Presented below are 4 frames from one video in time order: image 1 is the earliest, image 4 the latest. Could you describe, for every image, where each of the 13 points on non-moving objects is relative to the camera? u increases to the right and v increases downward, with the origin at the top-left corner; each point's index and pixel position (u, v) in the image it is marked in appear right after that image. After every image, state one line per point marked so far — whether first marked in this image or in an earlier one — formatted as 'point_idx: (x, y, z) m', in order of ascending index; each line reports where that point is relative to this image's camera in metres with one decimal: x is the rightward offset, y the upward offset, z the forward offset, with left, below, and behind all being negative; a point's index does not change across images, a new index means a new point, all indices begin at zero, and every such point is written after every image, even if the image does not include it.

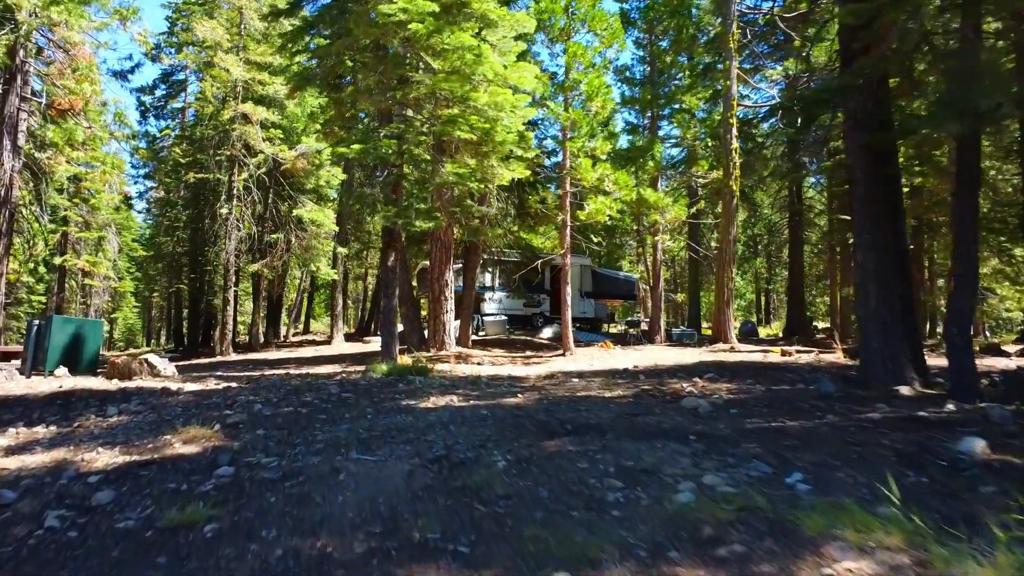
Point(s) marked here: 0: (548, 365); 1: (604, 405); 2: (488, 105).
0: (+0.6, -1.4, +10.7) m
1: (+0.9, -1.1, +5.9) m
2: (-0.4, +2.7, +9.0) m
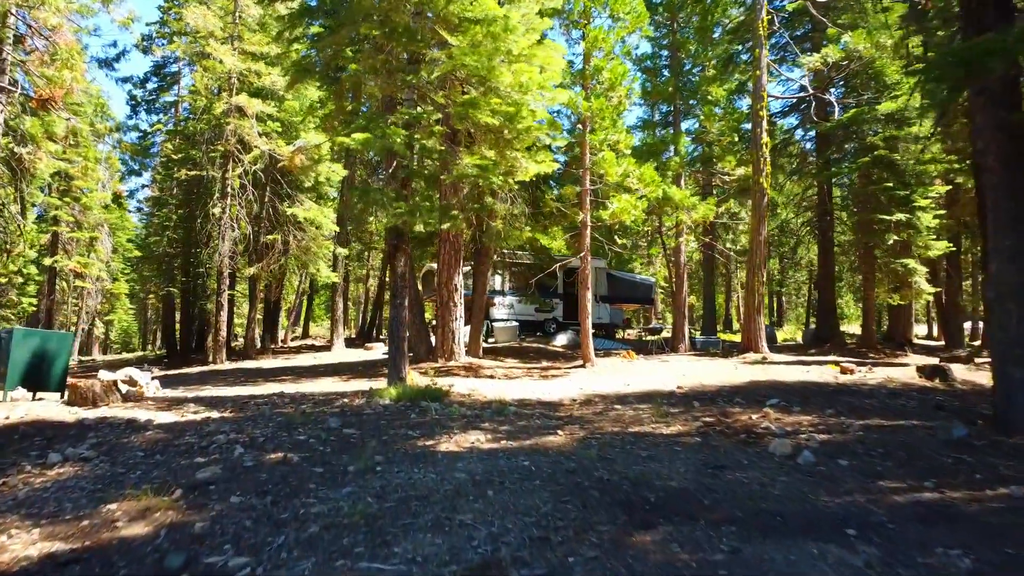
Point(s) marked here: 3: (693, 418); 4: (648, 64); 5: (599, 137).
0: (+1.0, -1.5, +9.5) m
1: (+1.2, -1.3, +4.8) m
2: (0.0, +2.6, +7.9) m
3: (+1.7, -1.3, +5.9) m
4: (+3.8, +6.2, +17.0) m
5: (+1.8, +3.1, +12.6) m
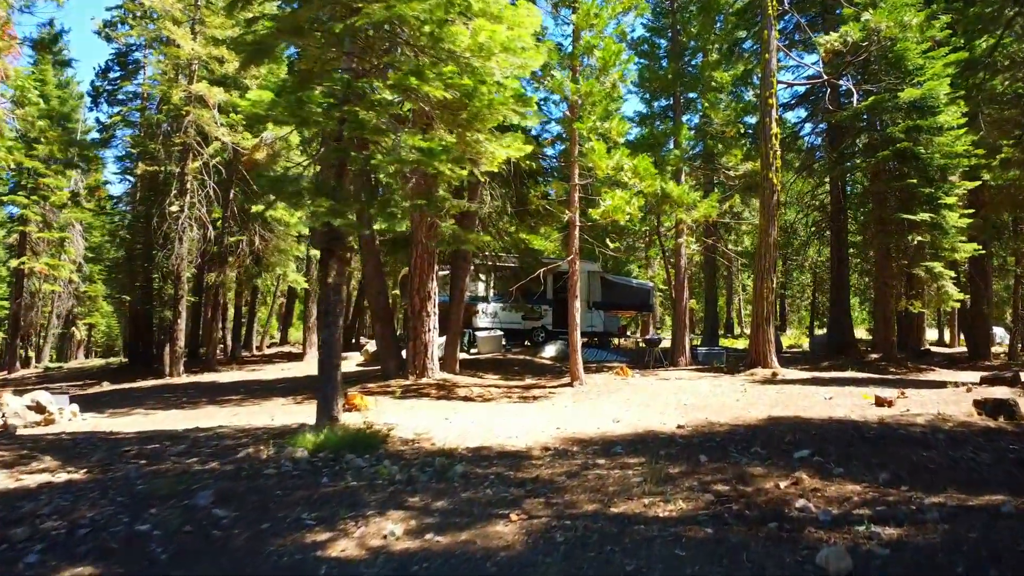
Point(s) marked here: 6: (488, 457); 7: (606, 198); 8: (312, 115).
0: (+0.6, -1.6, +8.0) m
1: (+0.8, -1.4, +3.2) m
2: (-0.4, +2.5, +6.3) m
3: (+1.3, -1.4, +4.4) m
4: (+3.4, +6.1, +15.5) m
5: (+1.4, +2.9, +11.0) m
6: (-0.2, -1.4, +5.2) m
7: (+1.7, +1.6, +11.1) m
8: (-1.9, +1.6, +5.9) m
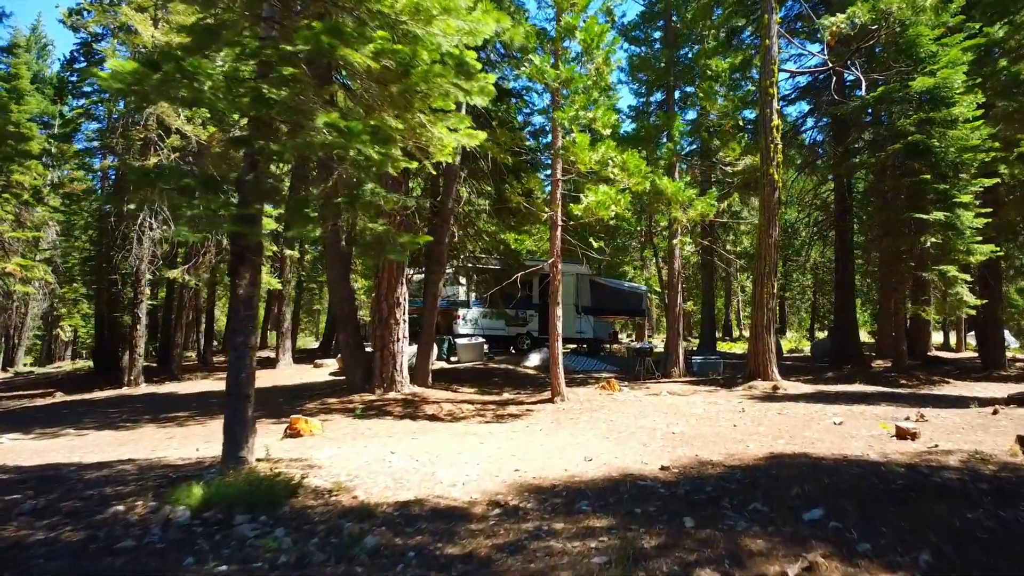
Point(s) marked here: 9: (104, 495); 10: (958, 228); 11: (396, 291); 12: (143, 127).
0: (+0.1, -1.7, +6.9) m
1: (+0.4, -1.5, +2.1) m
2: (-0.9, +2.3, +5.2) m
3: (+0.9, -1.5, +3.3) m
4: (+2.9, +6.0, +14.4) m
5: (+0.9, +2.8, +9.9) m
6: (-0.7, -1.6, +4.1) m
7: (+1.3, +1.5, +10.0) m
8: (-2.4, +1.5, +4.8) m
9: (-3.2, -1.6, +4.8) m
10: (+9.1, +1.2, +12.5) m
11: (-2.1, -0.1, +11.0) m
12: (-9.4, +4.1, +15.5) m
